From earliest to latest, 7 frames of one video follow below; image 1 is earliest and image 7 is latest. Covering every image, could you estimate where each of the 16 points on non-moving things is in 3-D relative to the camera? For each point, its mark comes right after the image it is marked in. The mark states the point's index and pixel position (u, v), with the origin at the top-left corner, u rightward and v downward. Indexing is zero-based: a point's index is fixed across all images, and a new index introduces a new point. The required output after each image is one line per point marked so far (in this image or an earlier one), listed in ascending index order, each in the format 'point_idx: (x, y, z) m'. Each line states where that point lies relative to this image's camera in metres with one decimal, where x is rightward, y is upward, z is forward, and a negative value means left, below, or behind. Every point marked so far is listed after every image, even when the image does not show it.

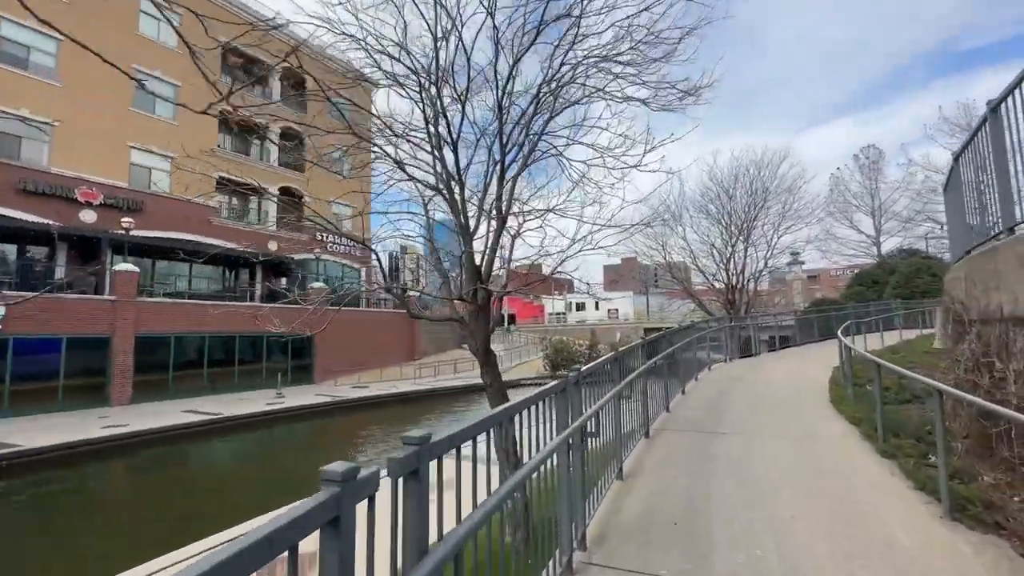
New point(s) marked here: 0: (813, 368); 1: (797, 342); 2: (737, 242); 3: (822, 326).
0: (+5.7, -1.6, +10.3) m
1: (+7.0, -1.4, +13.2) m
2: (+6.4, +1.5, +15.3) m
3: (+8.2, -1.0, +14.2) m
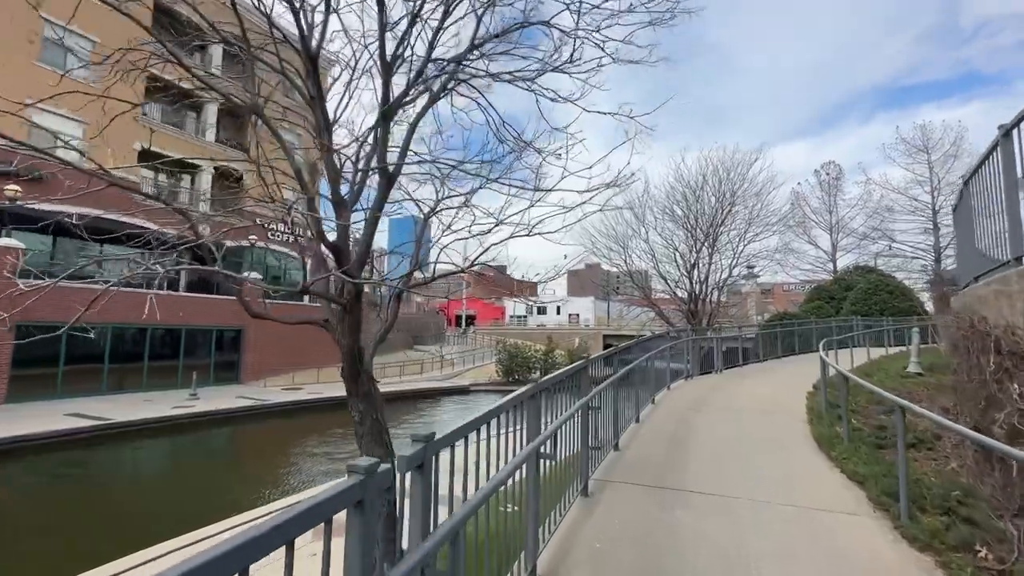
0: (+4.6, -1.9, +9.4) m
1: (+5.7, -1.7, +12.4) m
2: (+5.1, +1.2, +14.5) m
3: (+6.8, -1.3, +13.5) m
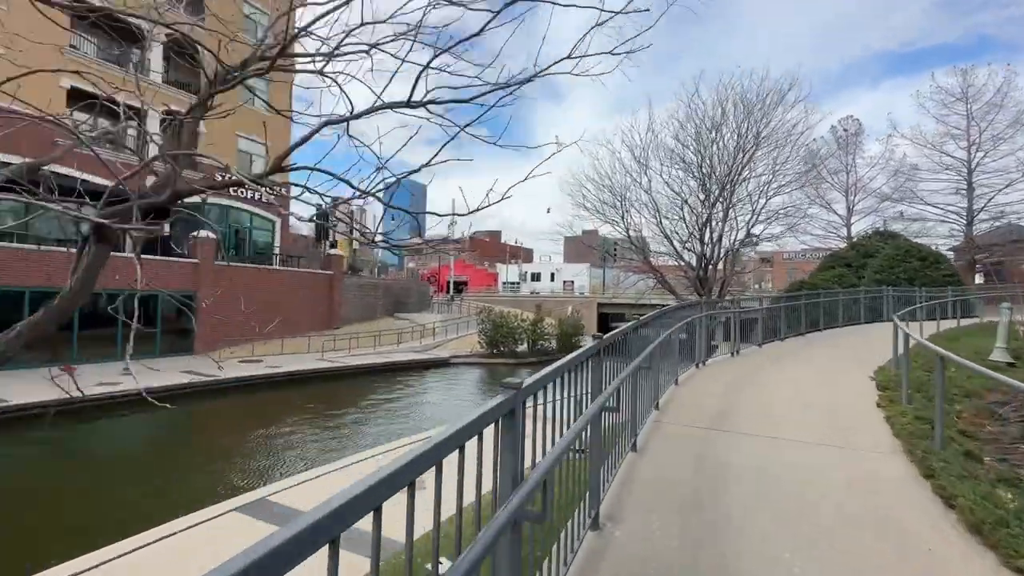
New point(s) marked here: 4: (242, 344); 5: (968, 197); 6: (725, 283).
0: (+4.1, -1.3, +7.5) m
1: (+5.2, -1.0, +10.5) m
2: (+4.6, +2.1, +12.4) m
3: (+6.3, -0.6, +11.5) m
4: (-9.6, -2.0, +19.3) m
5: (+14.8, +3.0, +17.8) m
6: (+5.2, +0.1, +13.4) m
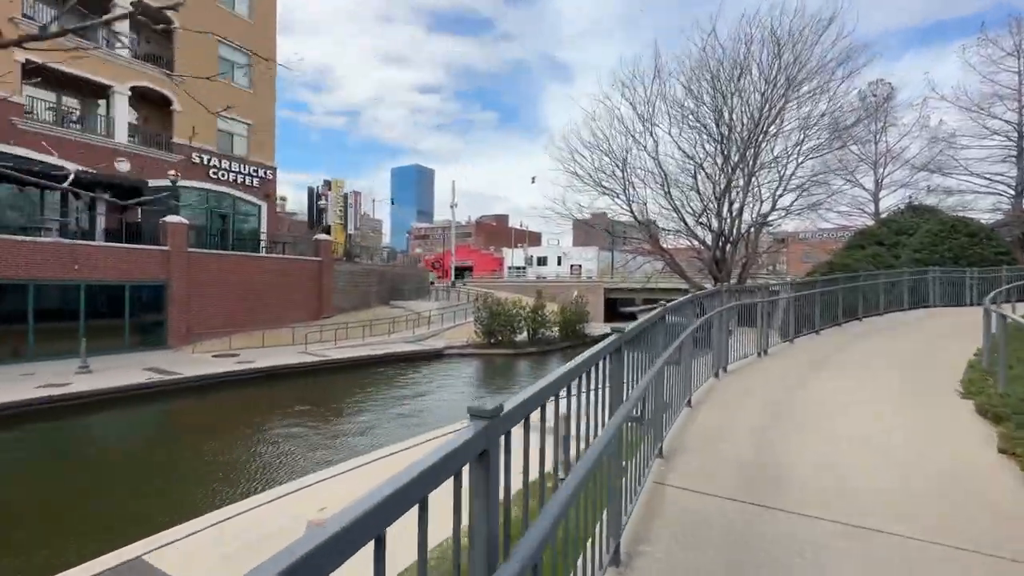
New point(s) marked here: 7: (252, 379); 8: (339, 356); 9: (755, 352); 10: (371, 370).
0: (+3.8, -1.1, +5.9) m
1: (+5.0, -0.7, +8.9) m
2: (+4.3, +2.4, +10.7) m
3: (+6.1, -0.3, +9.9) m
4: (-9.7, -1.6, +18.1) m
5: (+14.7, +3.6, +15.9) m
6: (+5.0, +0.5, +11.8) m
7: (-7.3, -2.5, +15.5) m
8: (-5.7, -2.2, +18.1) m
9: (+3.3, -0.9, +7.5) m
10: (-4.6, -2.7, +17.9) m
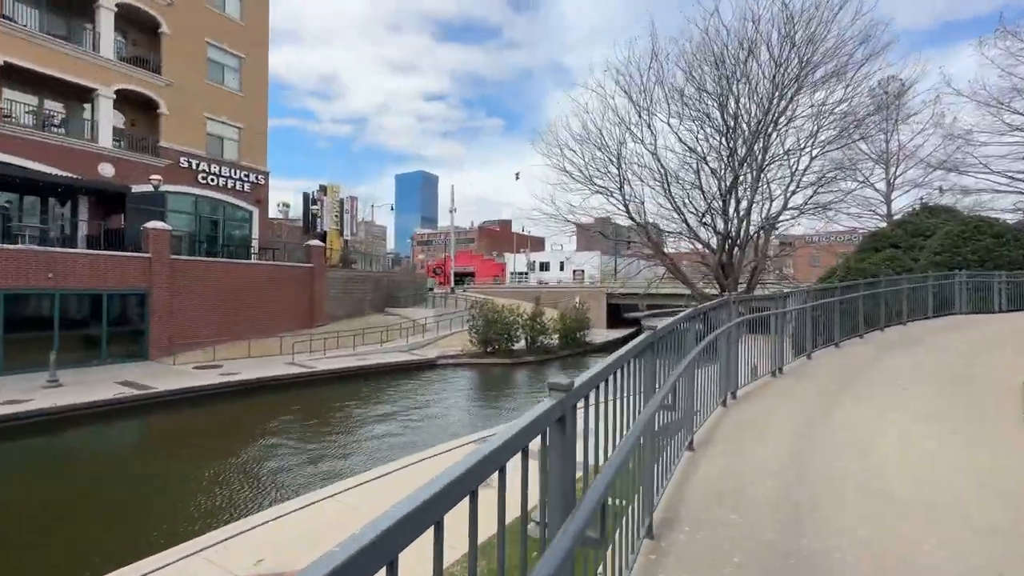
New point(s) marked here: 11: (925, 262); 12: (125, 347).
0: (+3.6, -1.2, +5.1) m
1: (+4.8, -0.8, +8.0) m
2: (+4.1, +2.3, +9.9) m
3: (+5.9, -0.4, +9.1) m
4: (-9.8, -1.9, +17.4) m
5: (+14.5, +3.5, +15.0) m
6: (+4.9, +0.4, +10.9) m
7: (-7.5, -2.7, +14.8) m
8: (-5.8, -2.5, +17.3) m
9: (+3.1, -1.0, +6.7) m
10: (-4.7, -2.9, +17.1) m
11: (+10.3, +0.6, +13.6) m
12: (-11.2, -1.7, +15.8) m
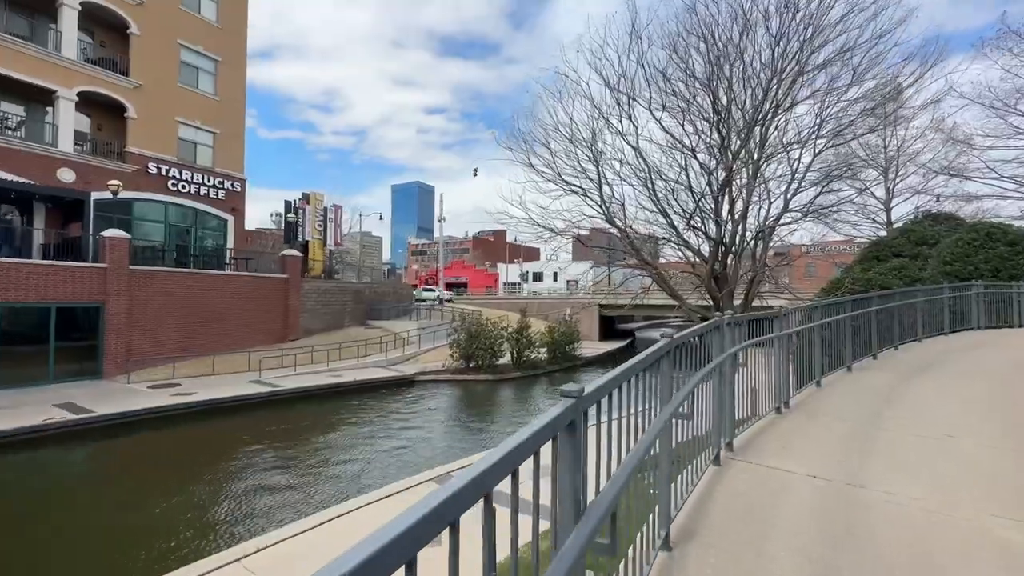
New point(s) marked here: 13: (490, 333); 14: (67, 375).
0: (+3.1, -1.3, +4.1) m
1: (+4.3, -0.9, +7.1) m
2: (+3.7, +2.1, +9.0) m
3: (+5.4, -0.6, +8.1) m
4: (-10.3, -2.3, +16.3) m
5: (+14.0, +3.2, +14.2) m
6: (+4.4, +0.1, +10.0) m
7: (-8.0, -3.0, +13.7) m
8: (-6.3, -2.8, +16.2) m
9: (+2.7, -1.1, +5.7) m
10: (-5.2, -3.3, +16.0) m
11: (+9.8, +0.4, +12.6) m
12: (-11.7, -2.0, +14.7) m
13: (-0.7, -1.6, +19.8) m
14: (-11.7, -2.3, +14.5) m
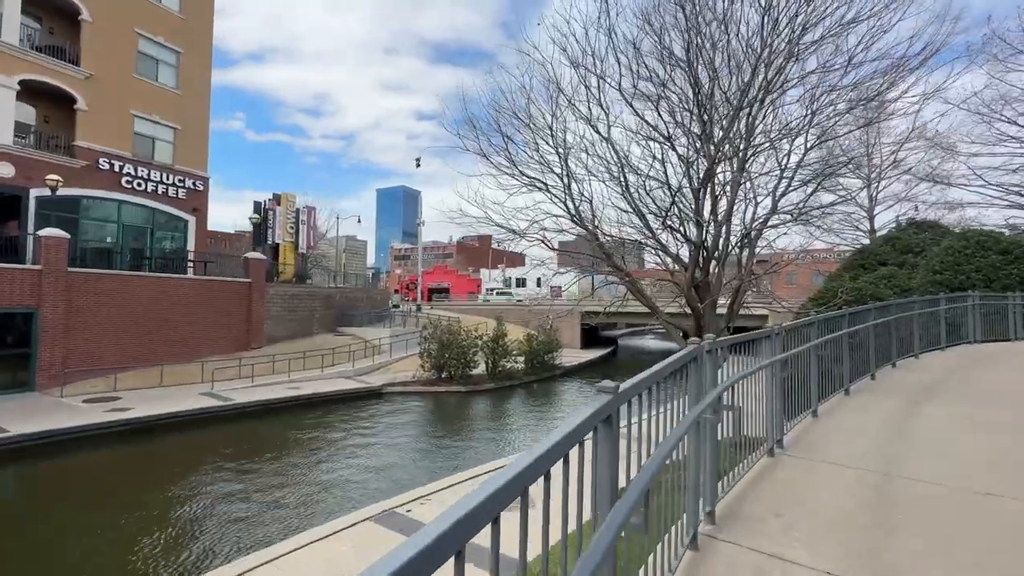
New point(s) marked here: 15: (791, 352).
0: (+2.7, -1.4, +3.3) m
1: (+3.8, -1.1, +6.3) m
2: (+3.1, +1.9, +8.2) m
3: (+4.9, -0.7, +7.4) m
4: (-11.1, -2.4, +15.1) m
5: (+13.3, +2.9, +13.7) m
6: (+3.8, 0.0, +9.2) m
7: (-8.7, -3.1, +12.5) m
8: (-7.1, -3.0, +15.1) m
9: (+2.2, -1.2, +4.8) m
10: (-6.0, -3.4, +15.0) m
11: (+9.1, +0.2, +12.0) m
12: (-12.4, -2.1, +13.5) m
13: (-1.6, -1.8, +18.8) m
14: (-12.4, -2.4, +13.2) m
15: (+2.5, -0.5, +5.1) m
